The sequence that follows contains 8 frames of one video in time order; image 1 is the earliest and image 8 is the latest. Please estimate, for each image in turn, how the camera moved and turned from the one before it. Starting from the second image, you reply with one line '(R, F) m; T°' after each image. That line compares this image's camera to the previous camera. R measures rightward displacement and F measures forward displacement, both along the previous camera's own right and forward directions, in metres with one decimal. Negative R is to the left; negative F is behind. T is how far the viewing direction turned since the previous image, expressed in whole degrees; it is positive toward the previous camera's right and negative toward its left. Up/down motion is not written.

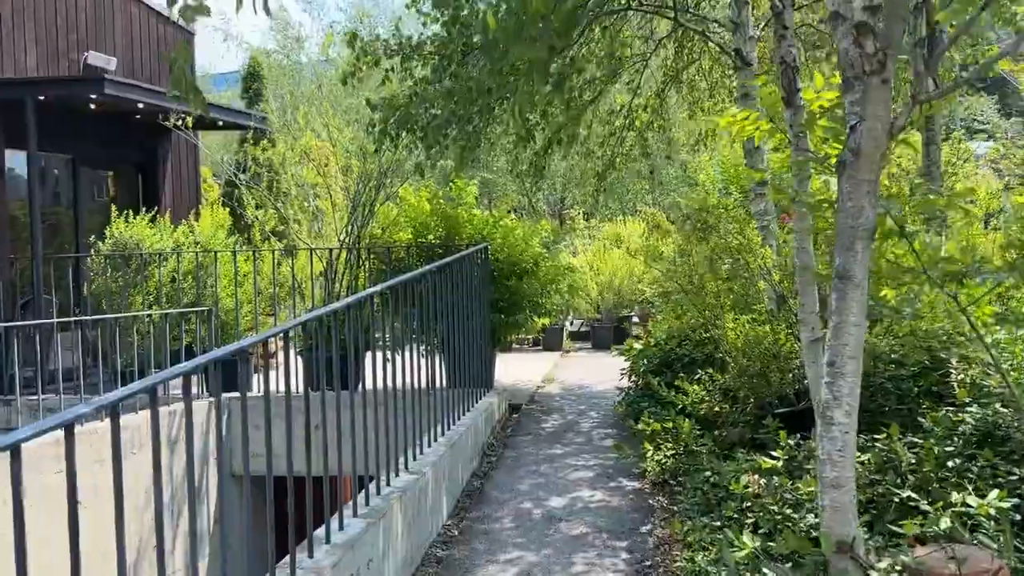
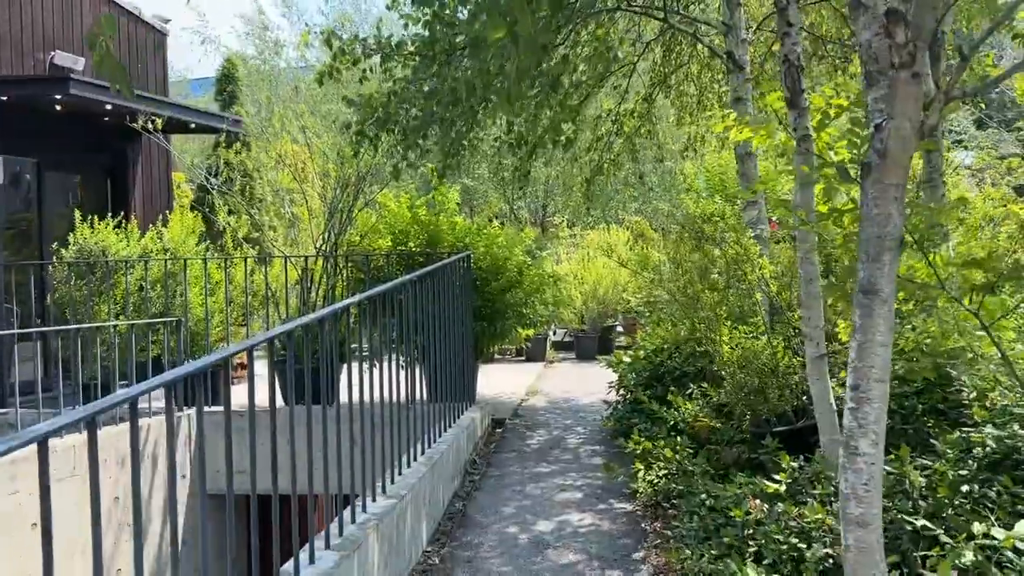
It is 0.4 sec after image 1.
(0.0, +0.2) m; +1°
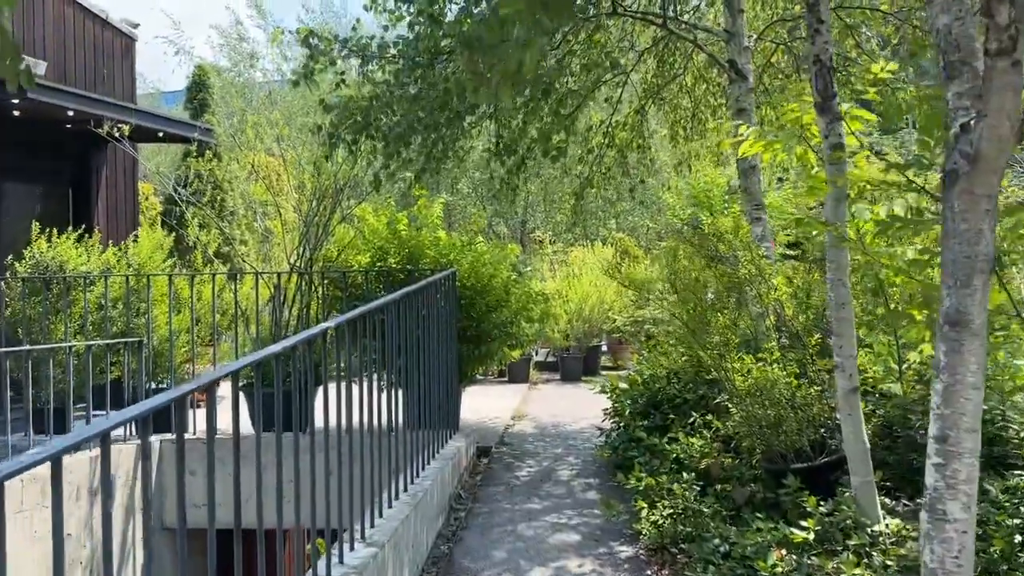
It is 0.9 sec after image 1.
(-0.1, +0.3) m; +2°
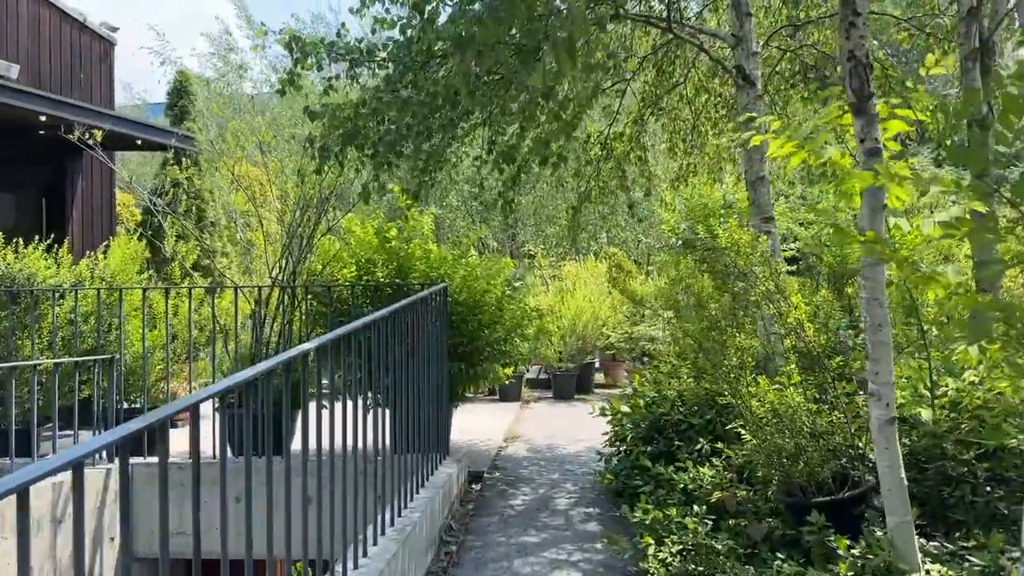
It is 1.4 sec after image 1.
(0.0, +0.3) m; +1°
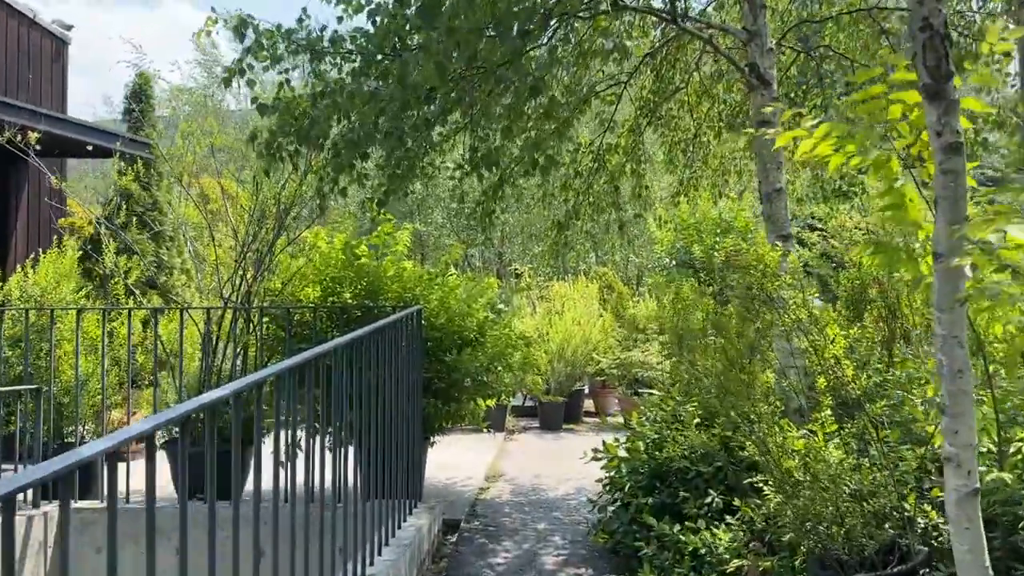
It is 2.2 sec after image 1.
(0.0, +0.6) m; +1°
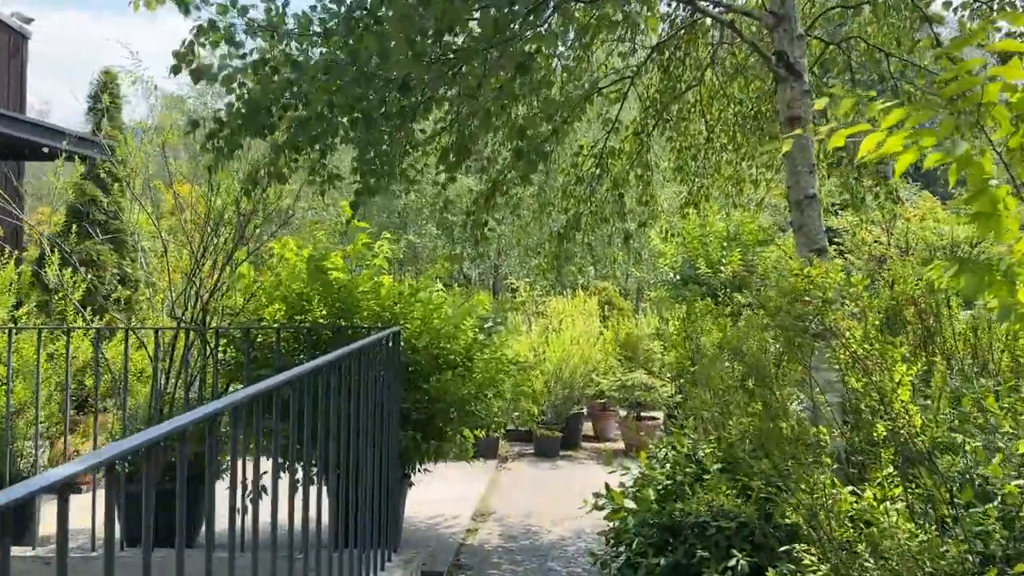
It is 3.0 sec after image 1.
(0.0, +0.6) m; 0°
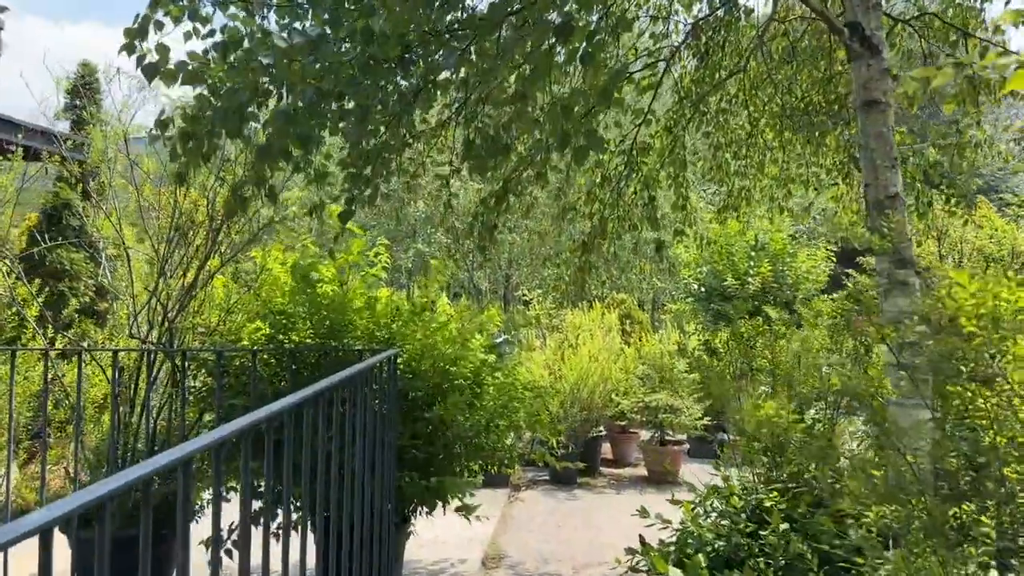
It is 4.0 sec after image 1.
(0.0, +0.6) m; -1°
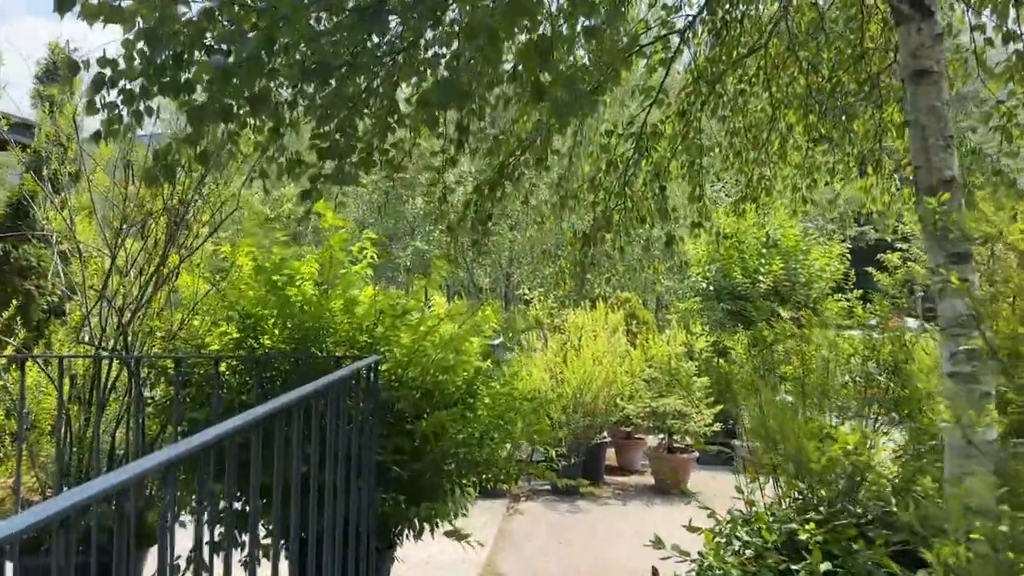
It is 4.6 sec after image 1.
(0.0, +0.4) m; 0°
